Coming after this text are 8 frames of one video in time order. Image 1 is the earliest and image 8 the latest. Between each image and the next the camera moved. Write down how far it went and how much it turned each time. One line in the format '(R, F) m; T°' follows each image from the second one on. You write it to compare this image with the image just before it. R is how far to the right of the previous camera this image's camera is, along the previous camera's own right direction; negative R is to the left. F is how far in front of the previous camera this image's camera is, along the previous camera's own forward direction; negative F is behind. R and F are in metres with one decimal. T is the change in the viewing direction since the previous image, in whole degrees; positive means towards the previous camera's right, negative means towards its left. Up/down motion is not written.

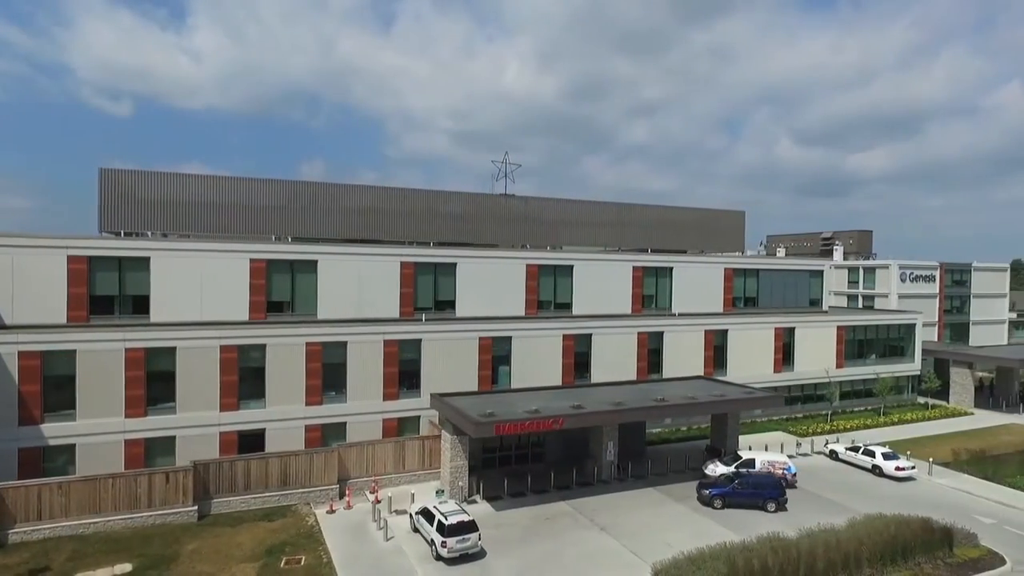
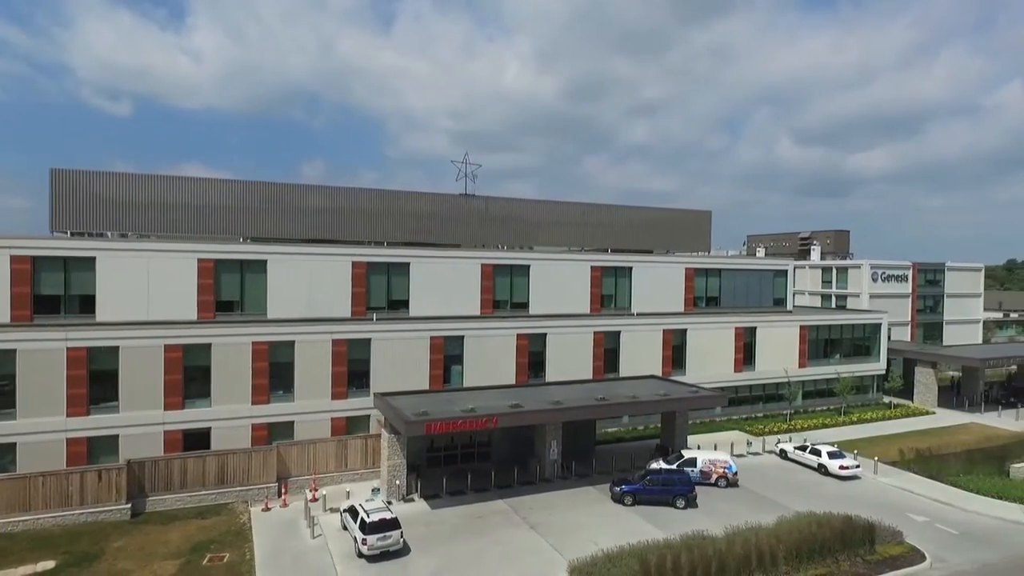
(+2.1, -0.2) m; 0°
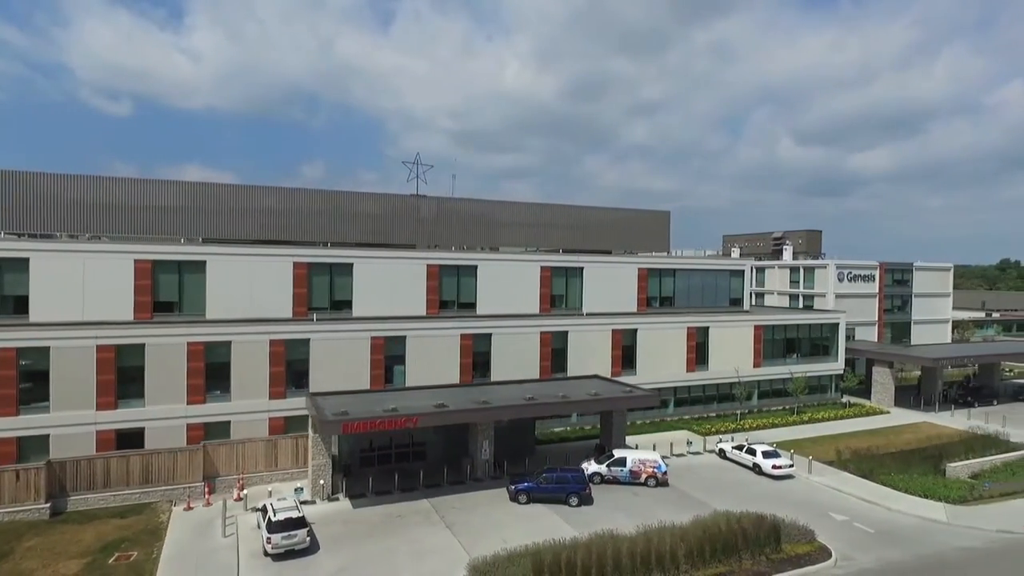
(+2.5, -0.2) m; 0°
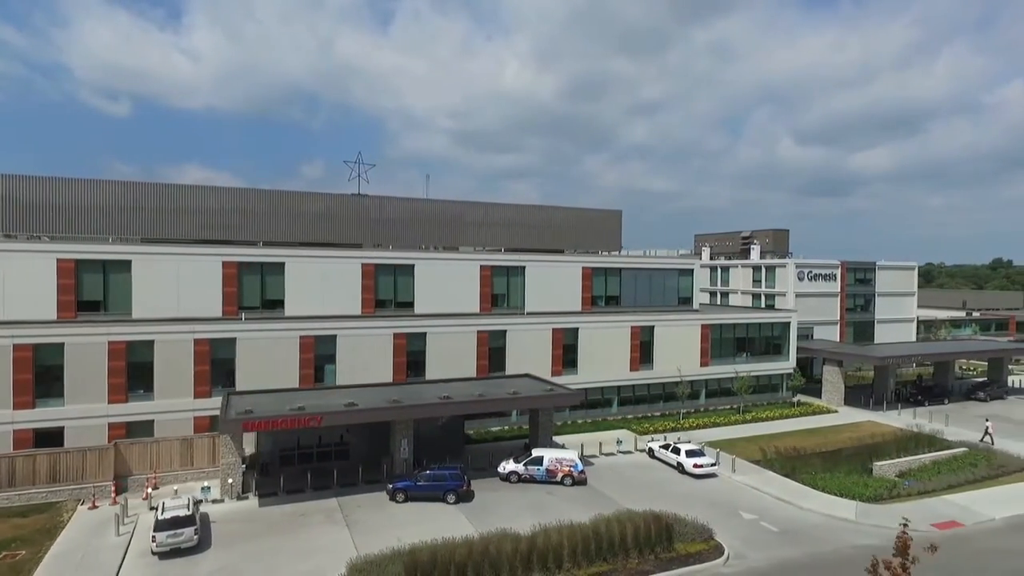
(+3.0, 0.0) m; 0°
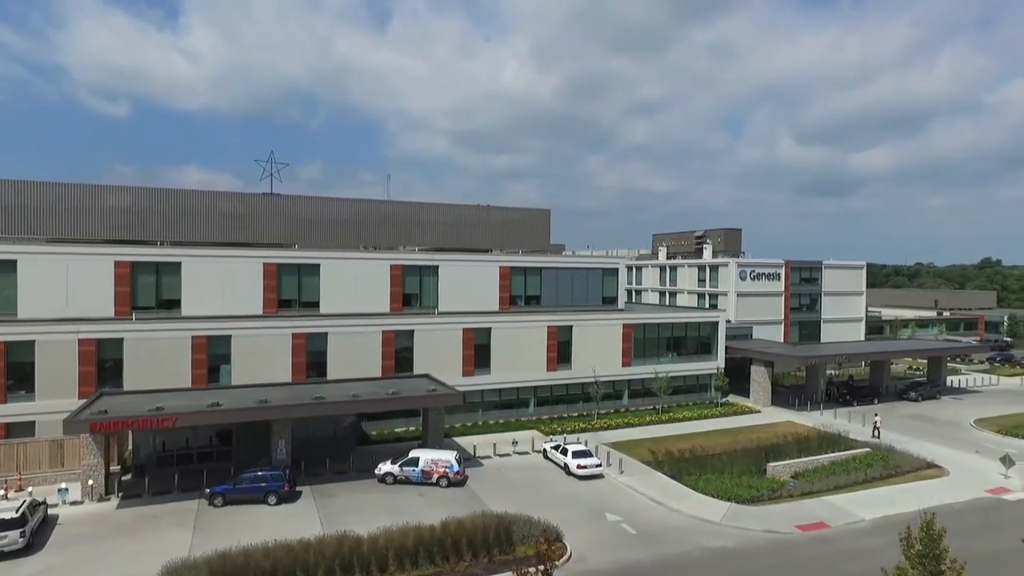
(+4.4, +0.3) m; 0°
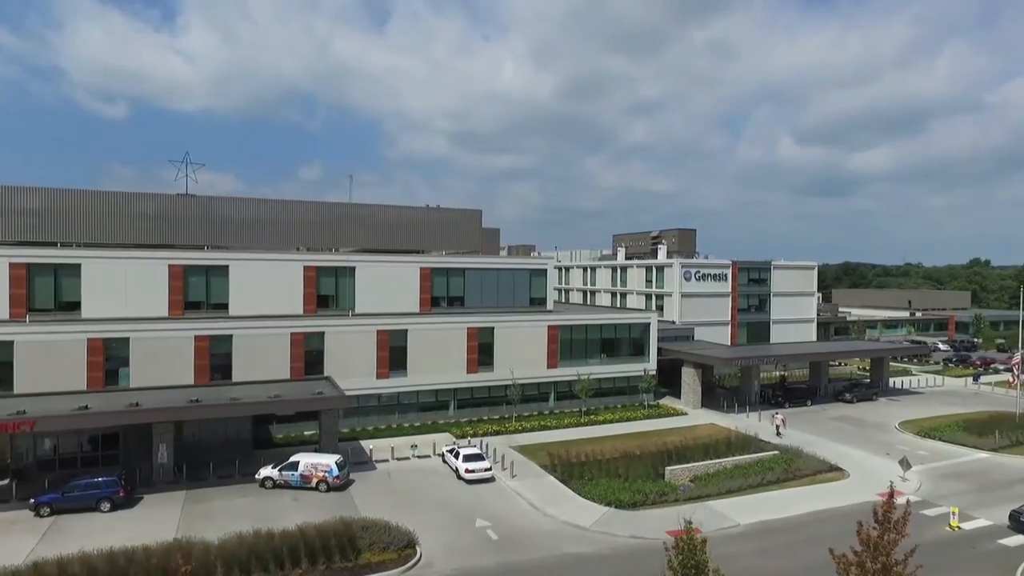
(+4.2, +0.4) m; 0°
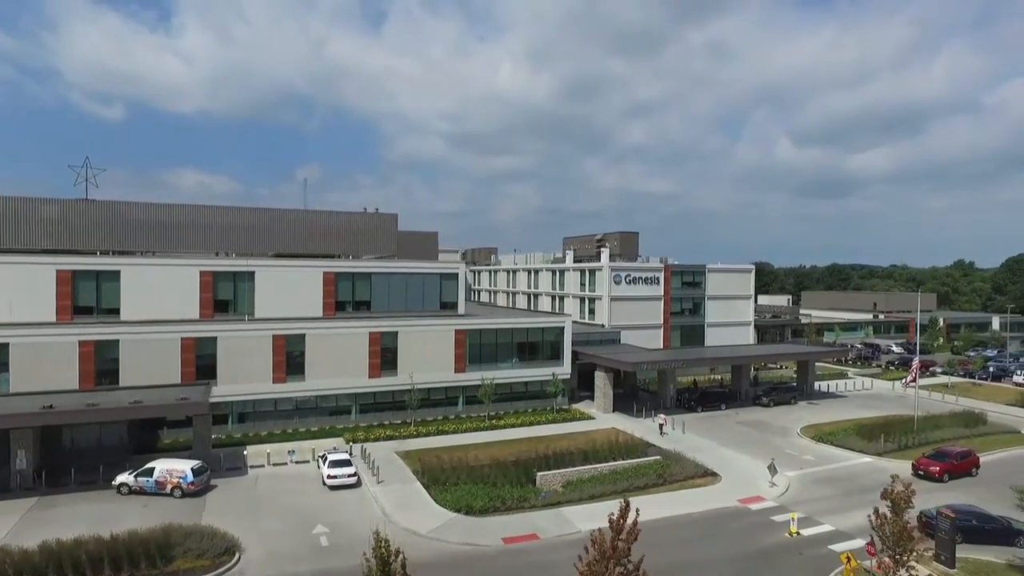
(+5.0, -0.1) m; 0°
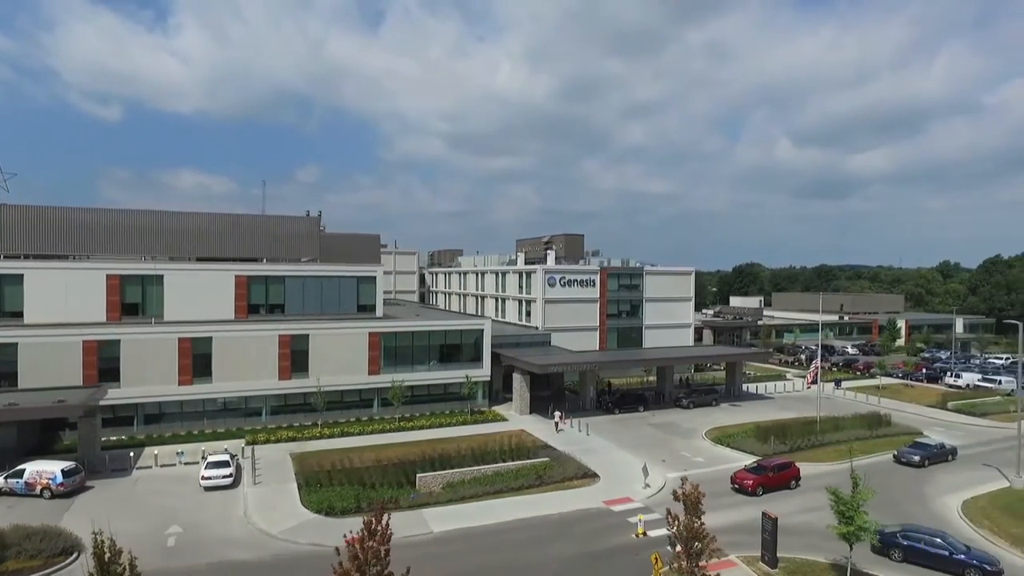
(+4.8, -0.5) m; 0°
